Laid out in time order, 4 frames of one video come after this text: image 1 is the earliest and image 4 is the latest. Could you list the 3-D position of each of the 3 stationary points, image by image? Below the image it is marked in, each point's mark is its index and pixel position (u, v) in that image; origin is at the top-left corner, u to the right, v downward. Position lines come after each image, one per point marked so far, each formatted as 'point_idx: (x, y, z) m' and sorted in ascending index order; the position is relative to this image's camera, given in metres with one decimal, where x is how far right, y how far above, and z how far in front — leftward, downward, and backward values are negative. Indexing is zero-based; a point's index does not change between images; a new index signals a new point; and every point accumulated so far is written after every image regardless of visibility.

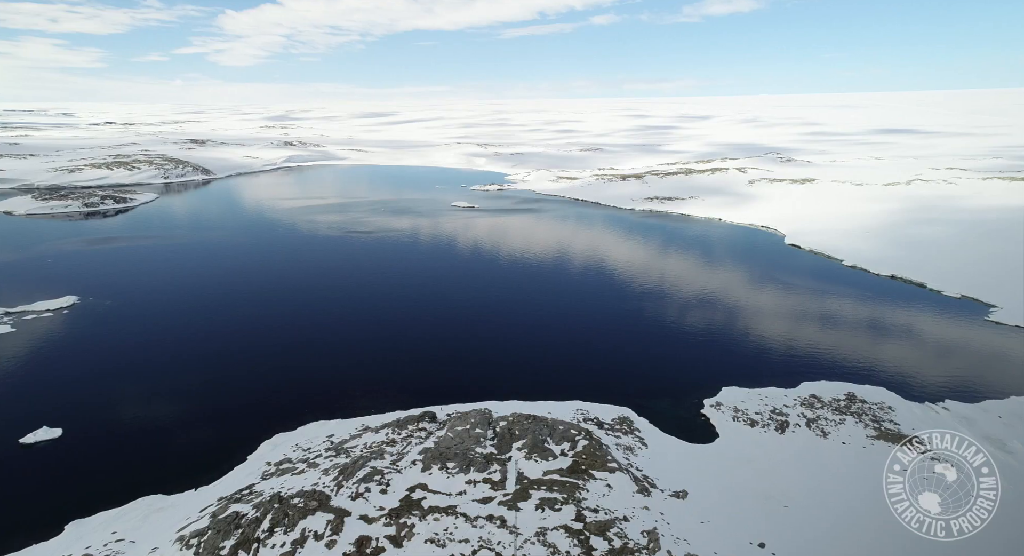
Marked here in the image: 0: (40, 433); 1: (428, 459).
0: (-16.4, -5.4, +18.9) m
1: (-2.6, -5.7, +16.9) m
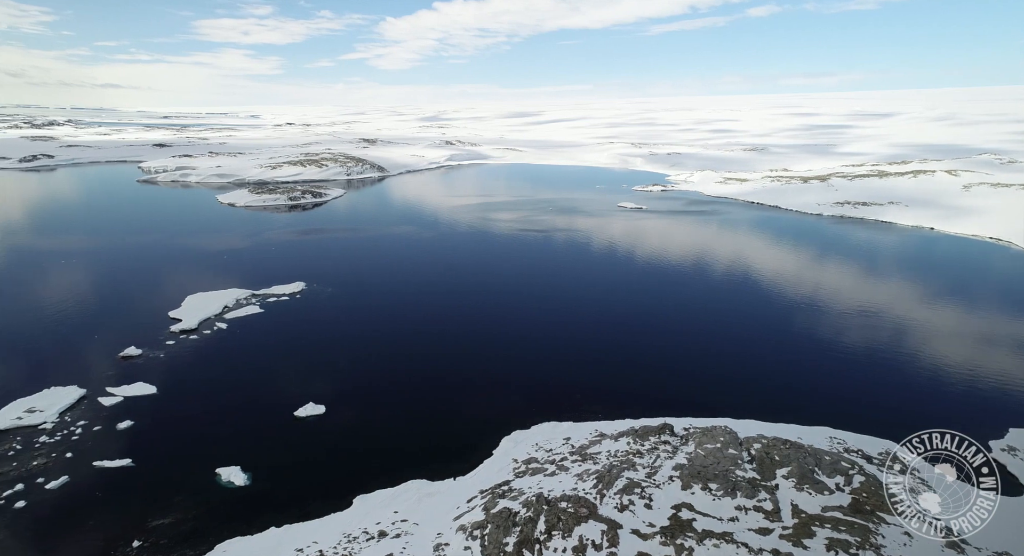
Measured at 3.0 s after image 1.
0: (-7.8, -5.0, +20.8) m
1: (+5.2, -6.0, +16.2) m
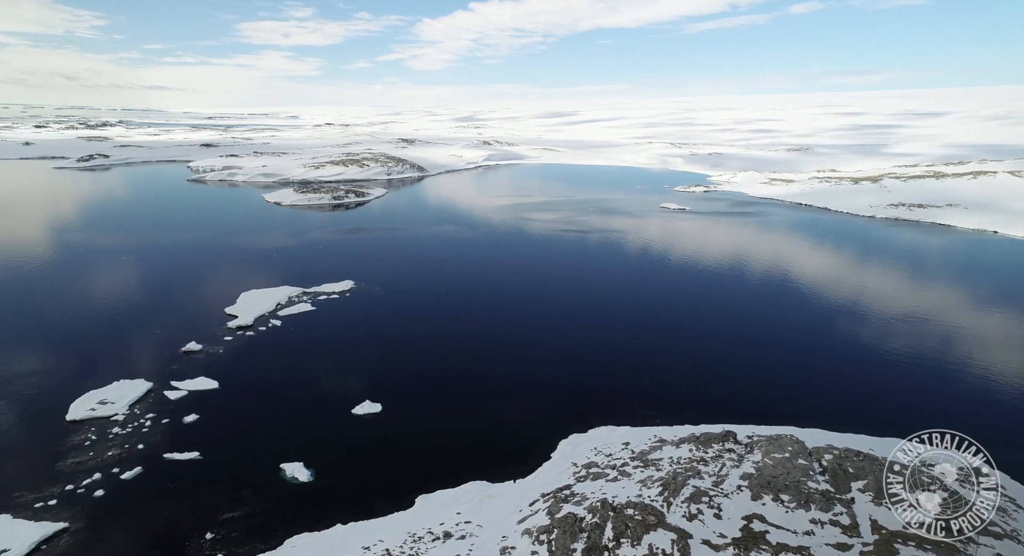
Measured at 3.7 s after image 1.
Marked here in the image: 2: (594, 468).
0: (-5.7, -5.0, +21.0) m
1: (+7.1, -6.1, +15.7) m
2: (+2.7, -6.2, +17.5) m
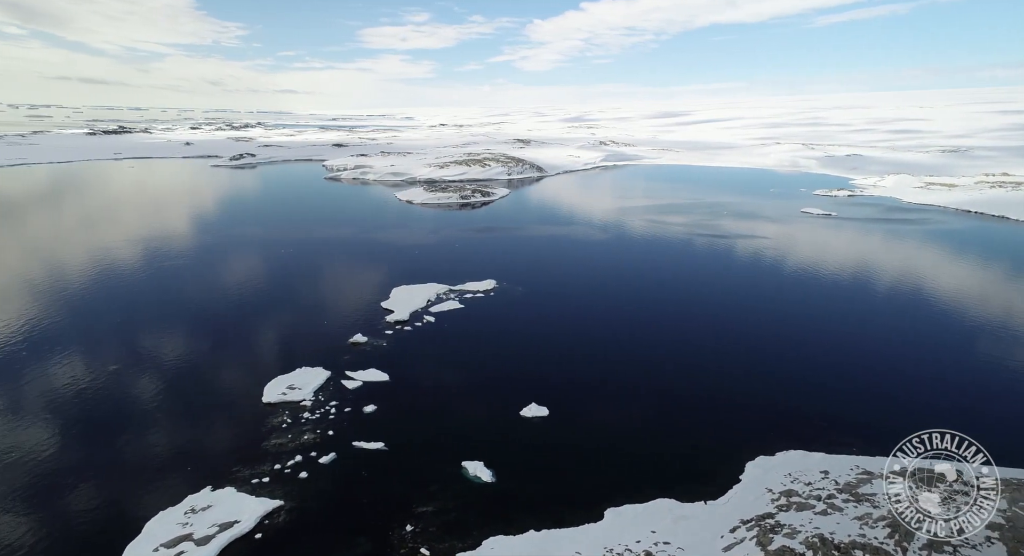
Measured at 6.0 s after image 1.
0: (+0.7, -5.1, +20.8) m
1: (+12.6, -6.6, +13.6) m
2: (+8.4, -6.6, +16.1) m
